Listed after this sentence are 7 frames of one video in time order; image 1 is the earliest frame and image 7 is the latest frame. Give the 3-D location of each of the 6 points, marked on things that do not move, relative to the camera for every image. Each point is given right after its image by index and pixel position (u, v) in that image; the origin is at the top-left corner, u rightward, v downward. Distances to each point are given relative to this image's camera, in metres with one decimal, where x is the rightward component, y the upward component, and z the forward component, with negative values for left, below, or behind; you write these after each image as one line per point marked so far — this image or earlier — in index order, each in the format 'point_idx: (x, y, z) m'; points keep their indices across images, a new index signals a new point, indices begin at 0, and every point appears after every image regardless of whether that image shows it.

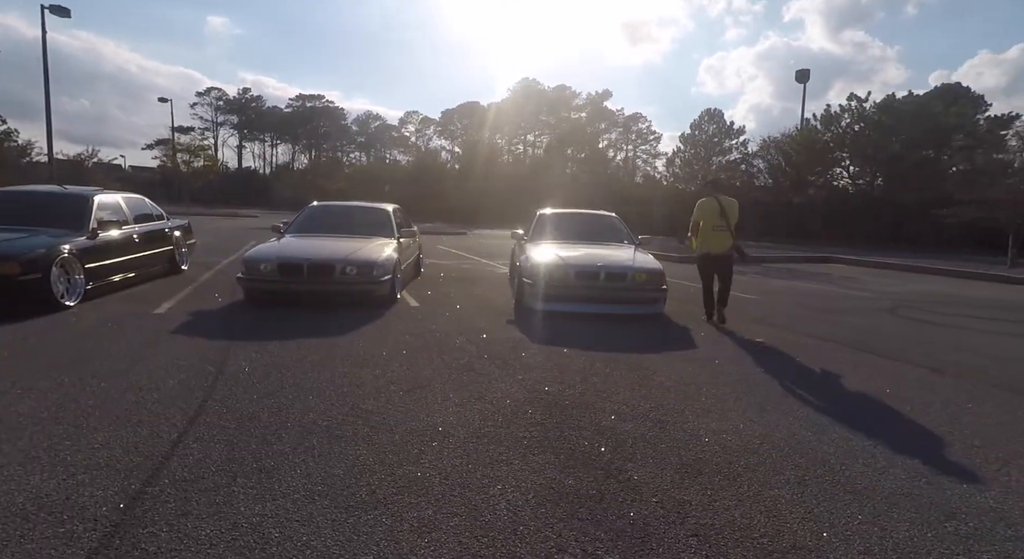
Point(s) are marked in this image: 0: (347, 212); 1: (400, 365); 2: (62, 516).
0: (-3.2, +1.4, +11.6) m
1: (-1.0, -0.9, +5.9) m
2: (-2.3, -1.2, +2.9) m
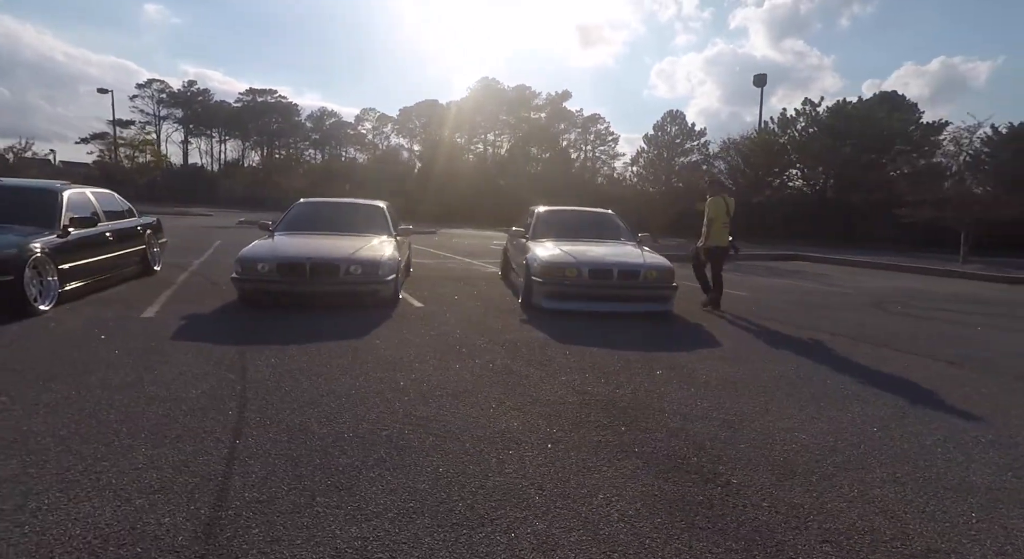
0: (-3.3, +1.4, +11.2) m
1: (-0.7, -0.9, +5.6) m
2: (-1.7, -1.2, +2.6) m
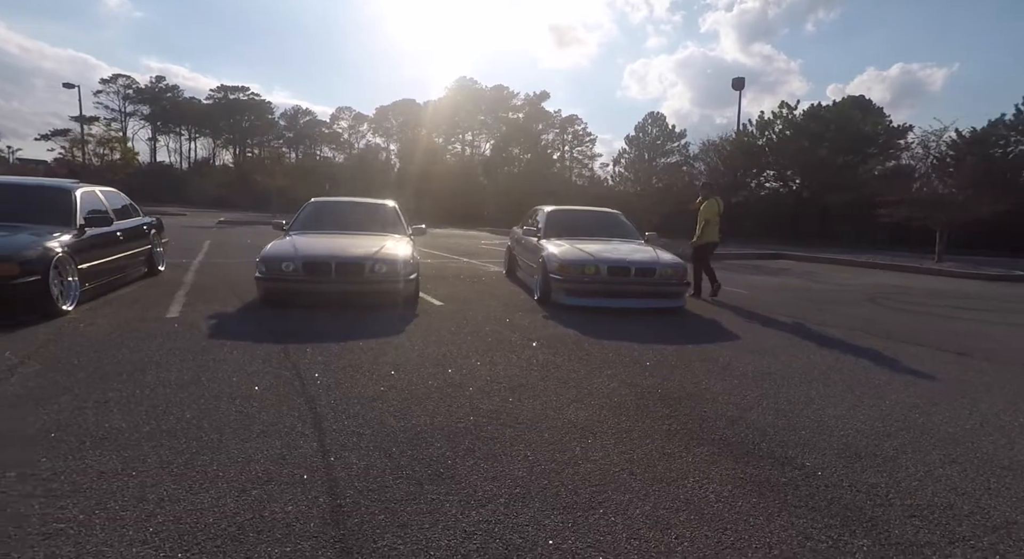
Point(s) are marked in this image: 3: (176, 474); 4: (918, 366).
0: (-3.1, +1.4, +11.2) m
1: (-0.2, -0.9, +5.7) m
2: (-1.1, -1.2, +2.6) m
3: (-1.9, -1.1, +3.2) m
4: (+4.7, -1.0, +6.6) m
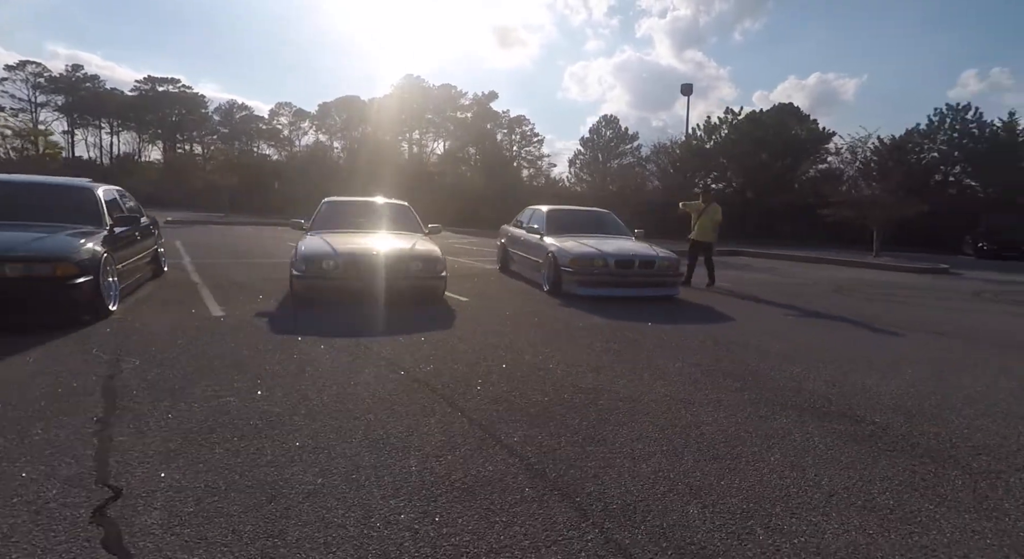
0: (-2.9, +1.5, +11.4) m
1: (+0.5, -0.8, +6.3) m
2: (-0.1, -1.1, +3.1) m
3: (-0.9, -1.0, +3.6) m
4: (+5.3, -0.9, +7.6) m
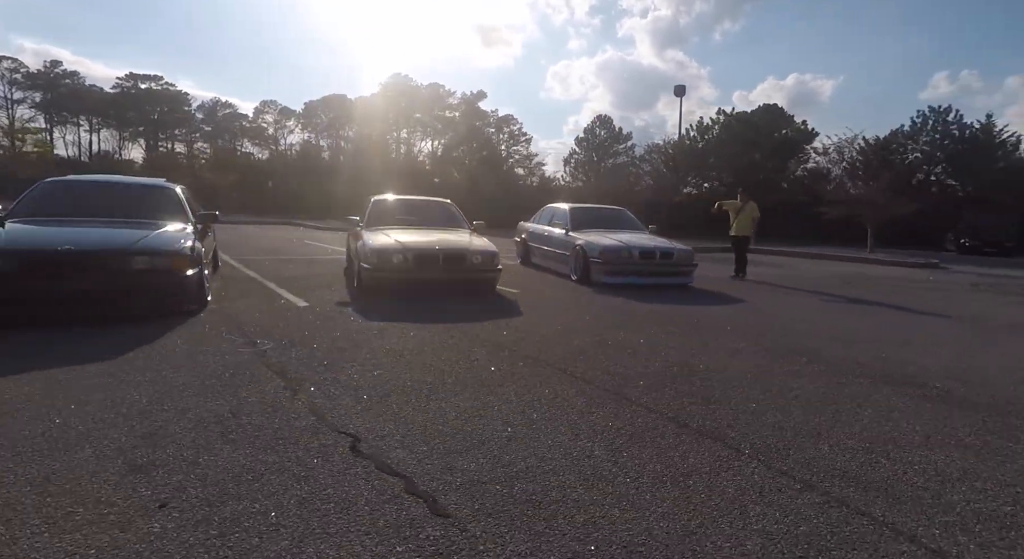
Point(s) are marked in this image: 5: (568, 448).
0: (-2.2, +1.6, +11.9) m
1: (+1.4, -0.7, +6.9) m
2: (+1.0, -1.0, +3.7) m
3: (+0.1, -0.9, +4.2) m
4: (+6.2, -0.7, +8.4) m
5: (+0.3, -1.0, +3.4) m
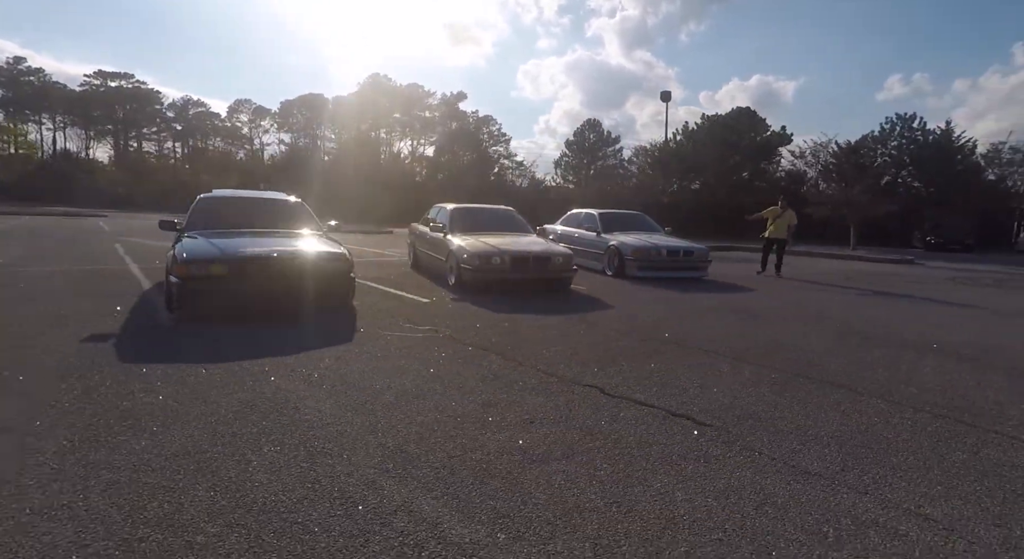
0: (-0.9, +1.6, +13.3) m
1: (+2.9, -0.6, +8.4) m
2: (+2.6, -1.0, +5.2) m
3: (+1.7, -0.9, +5.6) m
4: (+7.6, -0.6, +10.1) m
5: (+2.0, -1.0, +4.9) m
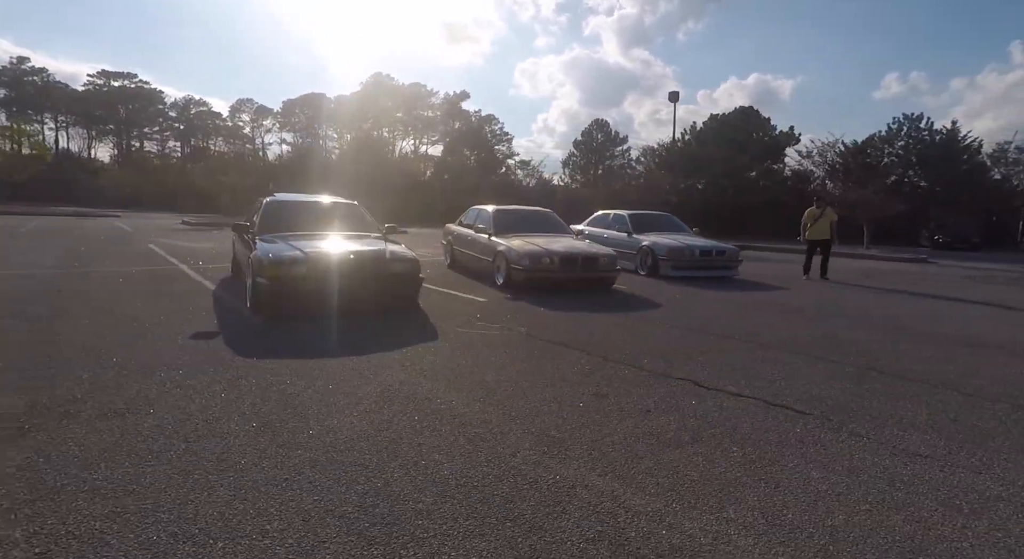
0: (0.0, +1.6, +13.6) m
1: (+3.8, -0.6, +8.8) m
2: (+3.5, -0.9, +5.6) m
3: (+2.6, -0.9, +6.0) m
4: (+8.5, -0.6, +10.5) m
5: (+2.9, -1.0, +5.2) m
